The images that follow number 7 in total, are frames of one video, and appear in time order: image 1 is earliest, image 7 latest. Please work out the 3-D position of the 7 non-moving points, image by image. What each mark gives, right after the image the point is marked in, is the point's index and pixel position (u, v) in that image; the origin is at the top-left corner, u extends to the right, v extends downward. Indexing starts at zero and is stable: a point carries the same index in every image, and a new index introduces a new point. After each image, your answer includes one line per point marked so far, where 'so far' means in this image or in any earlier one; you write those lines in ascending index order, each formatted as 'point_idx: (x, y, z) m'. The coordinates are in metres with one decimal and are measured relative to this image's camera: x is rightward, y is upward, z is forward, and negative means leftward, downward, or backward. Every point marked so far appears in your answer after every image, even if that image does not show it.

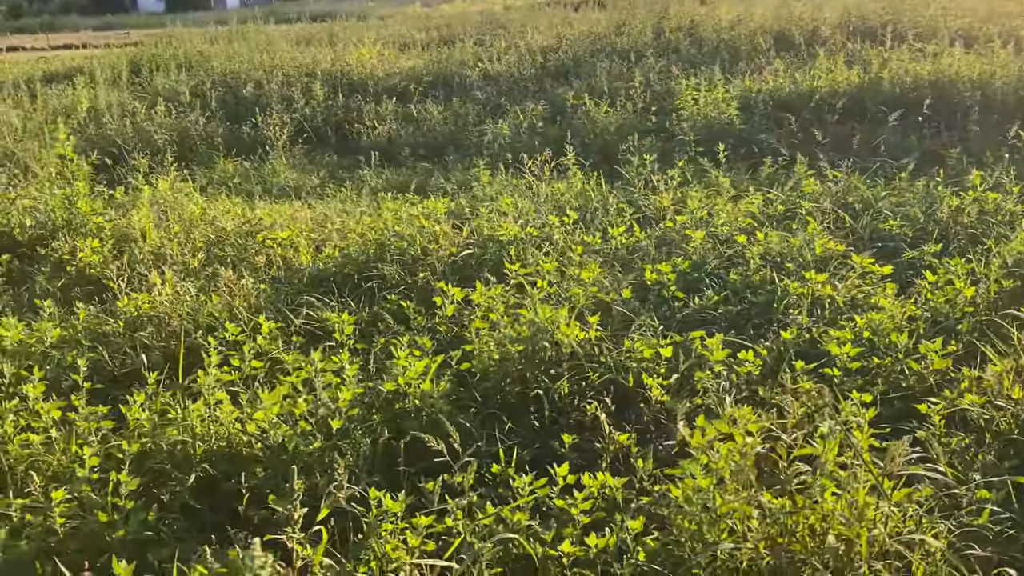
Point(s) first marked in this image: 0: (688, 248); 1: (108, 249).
0: (+0.8, +0.2, +4.4) m
1: (-2.4, +0.2, +5.2) m
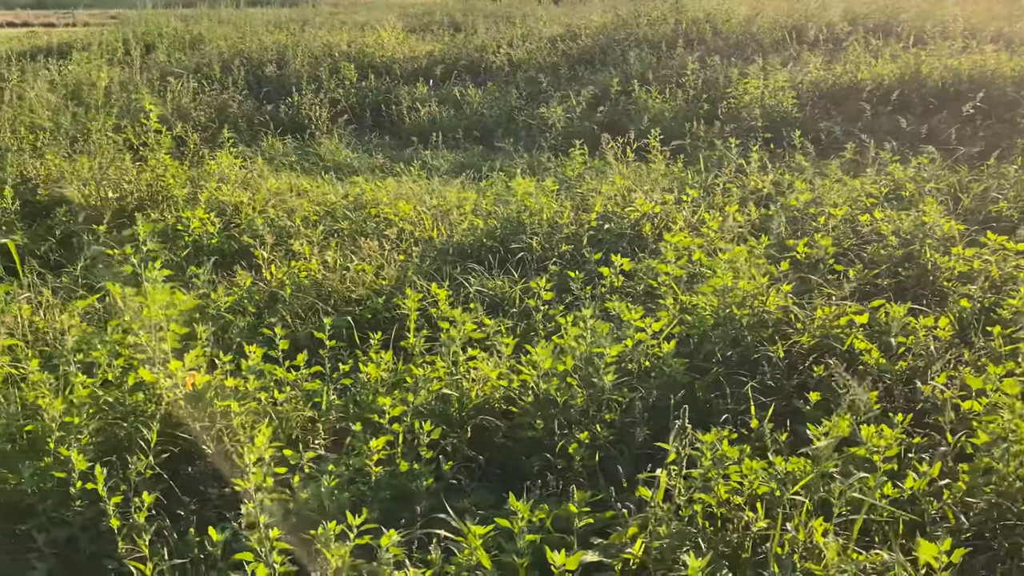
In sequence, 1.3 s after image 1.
0: (+1.5, +0.3, +4.6) m
1: (-1.7, +0.4, +5.1) m
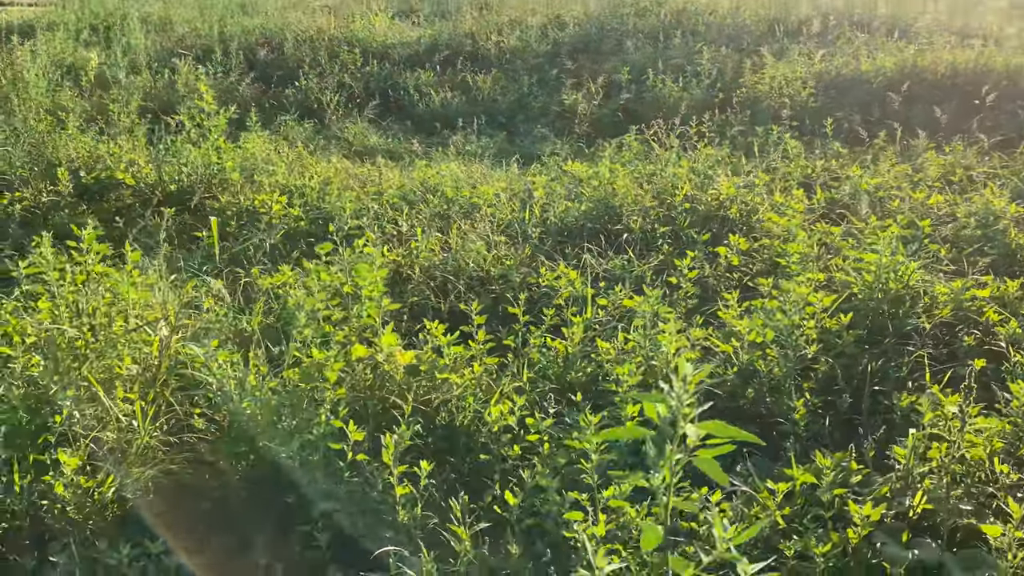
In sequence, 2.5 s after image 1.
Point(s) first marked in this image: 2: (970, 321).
0: (+2.0, +0.4, +4.8) m
1: (-1.2, +0.4, +5.1) m
2: (+1.8, -0.1, +3.5) m
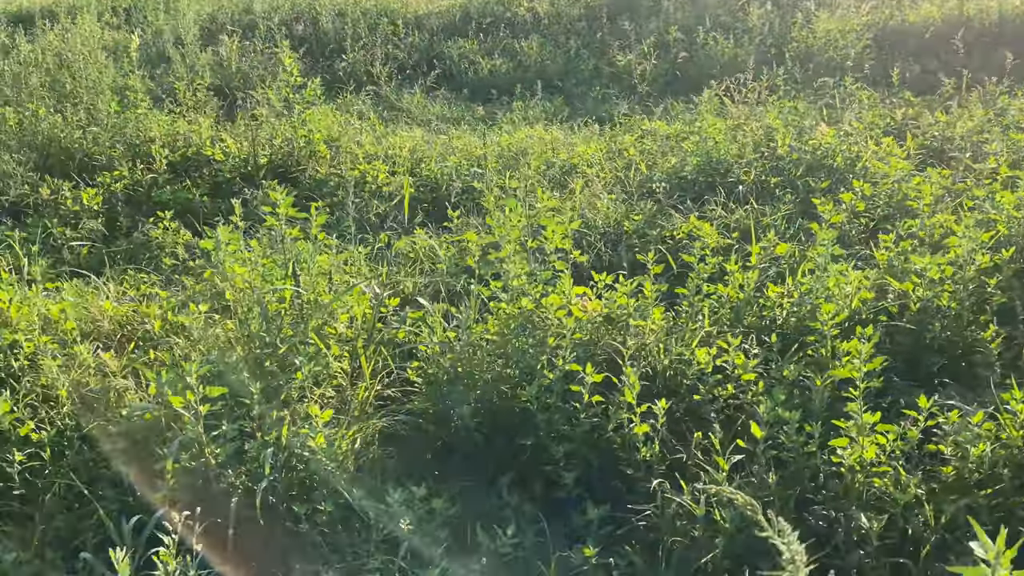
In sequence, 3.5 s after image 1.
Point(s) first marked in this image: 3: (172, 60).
0: (+2.6, +0.7, +4.9) m
1: (-0.7, +0.6, +5.1) m
2: (+2.4, +0.1, +3.6) m
3: (-3.0, +2.0, +8.0) m
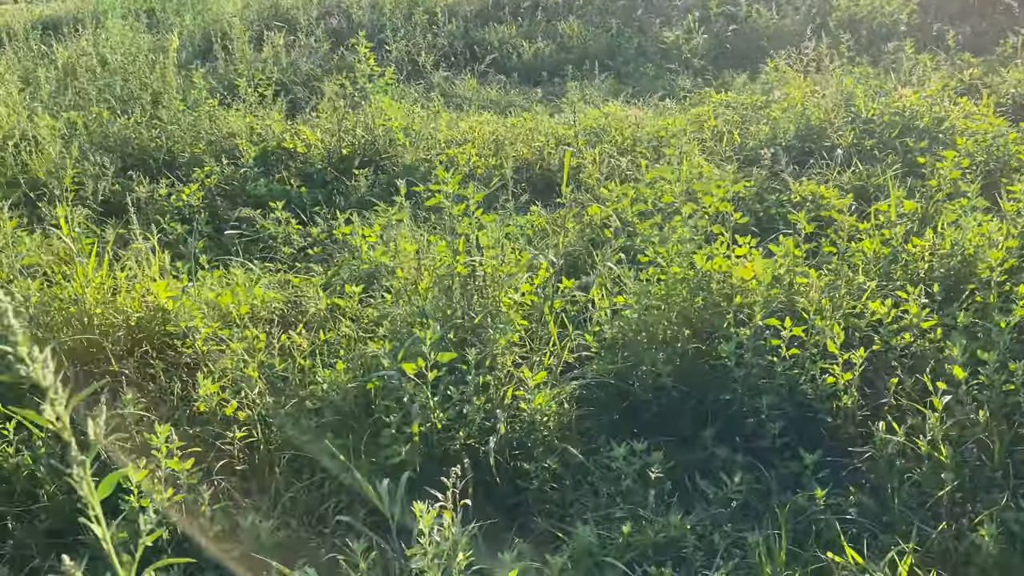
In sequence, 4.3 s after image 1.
0: (+3.1, +1.0, +5.0) m
1: (-0.2, +0.7, +5.2) m
2: (+2.9, +0.4, +3.7) m
3: (-2.6, +2.0, +8.1) m
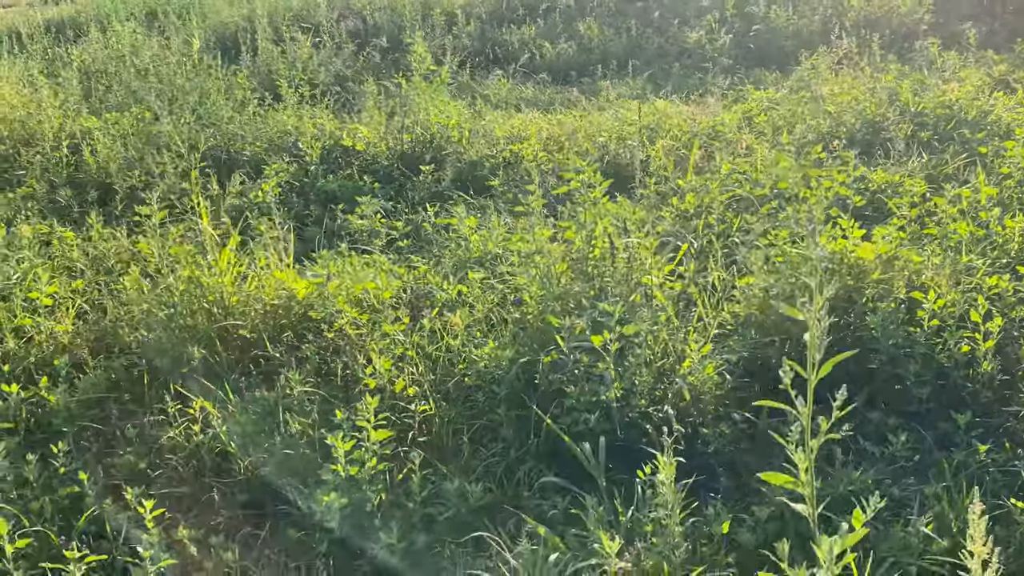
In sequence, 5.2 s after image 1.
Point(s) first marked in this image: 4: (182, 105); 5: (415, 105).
0: (+3.5, +1.1, +5.2) m
1: (+0.2, +0.8, +5.3) m
2: (+3.3, +0.5, +4.0) m
3: (-2.3, +2.0, +8.1) m
4: (-2.5, +1.4, +7.0) m
5: (-0.7, +1.3, +6.5) m
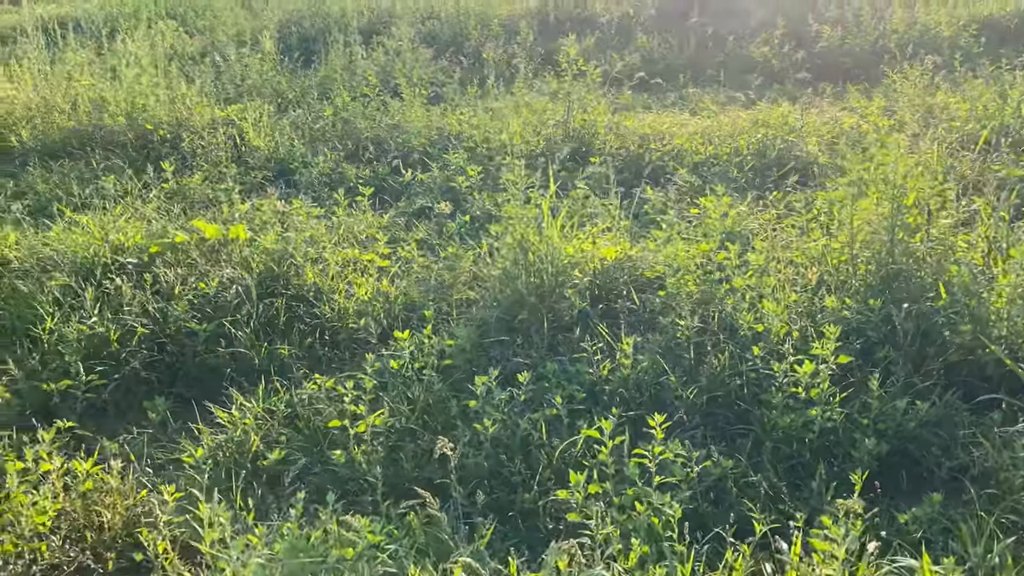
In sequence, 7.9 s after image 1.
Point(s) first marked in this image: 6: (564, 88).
0: (+4.5, +1.2, +6.0) m
1: (+1.3, +0.9, +5.8) m
2: (+4.5, +0.6, +4.7) m
3: (-1.5, +2.1, +8.3) m
4: (-1.6, +1.5, +7.2) m
5: (+0.3, +1.4, +6.8) m
6: (+0.5, +1.5, +7.4) m
